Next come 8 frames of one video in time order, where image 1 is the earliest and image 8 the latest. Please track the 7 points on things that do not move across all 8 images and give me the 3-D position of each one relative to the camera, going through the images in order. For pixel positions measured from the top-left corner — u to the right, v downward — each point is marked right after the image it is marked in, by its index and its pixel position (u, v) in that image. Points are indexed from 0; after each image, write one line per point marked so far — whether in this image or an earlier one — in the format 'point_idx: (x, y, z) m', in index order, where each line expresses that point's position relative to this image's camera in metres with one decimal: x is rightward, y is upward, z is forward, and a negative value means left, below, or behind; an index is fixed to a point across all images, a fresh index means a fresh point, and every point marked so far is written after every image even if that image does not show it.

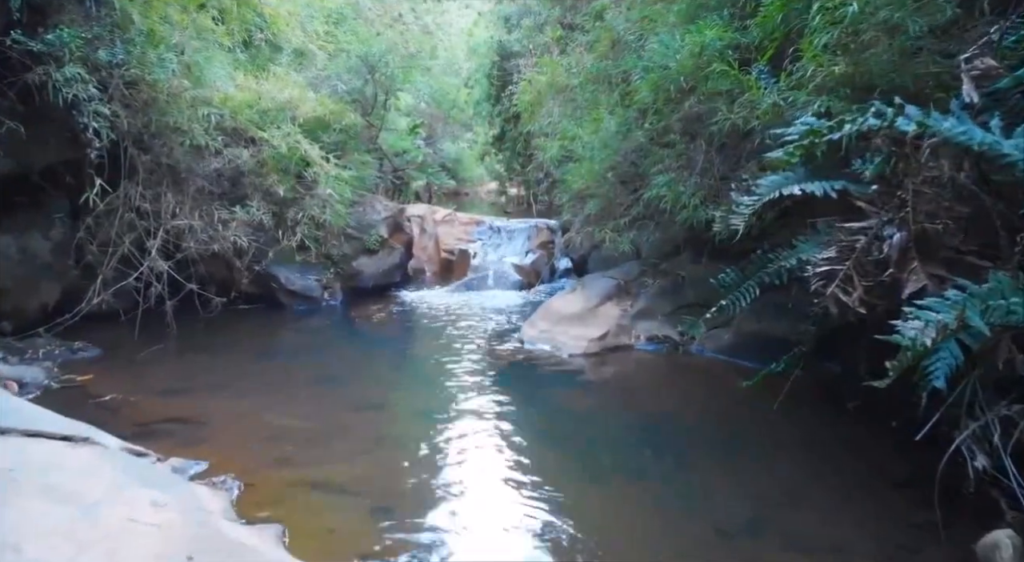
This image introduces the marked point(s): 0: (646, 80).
0: (+1.1, +1.7, +5.2) m
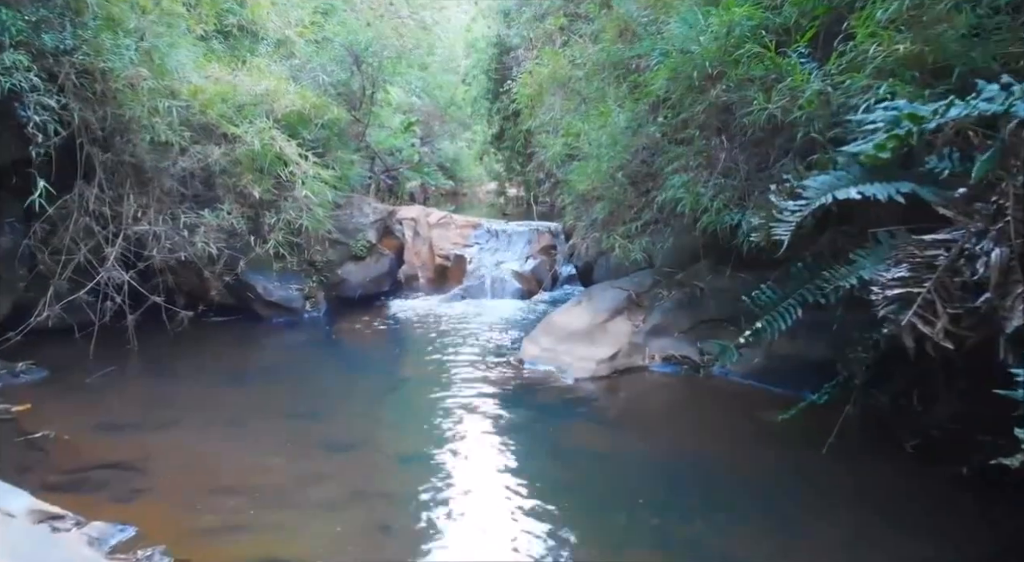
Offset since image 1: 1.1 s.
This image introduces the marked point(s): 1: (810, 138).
0: (+1.1, +1.6, +4.5) m
1: (+1.8, +0.8, +3.7) m
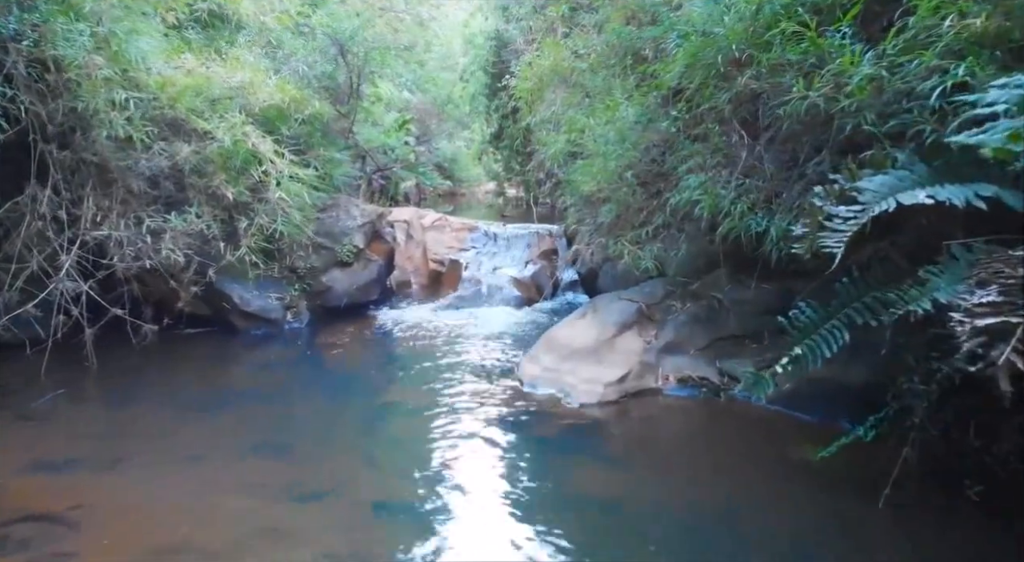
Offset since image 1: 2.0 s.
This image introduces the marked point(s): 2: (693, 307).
0: (+1.1, +1.5, +4.0) m
1: (+1.8, +0.8, +3.2) m
2: (+1.4, -0.2, +4.9) m
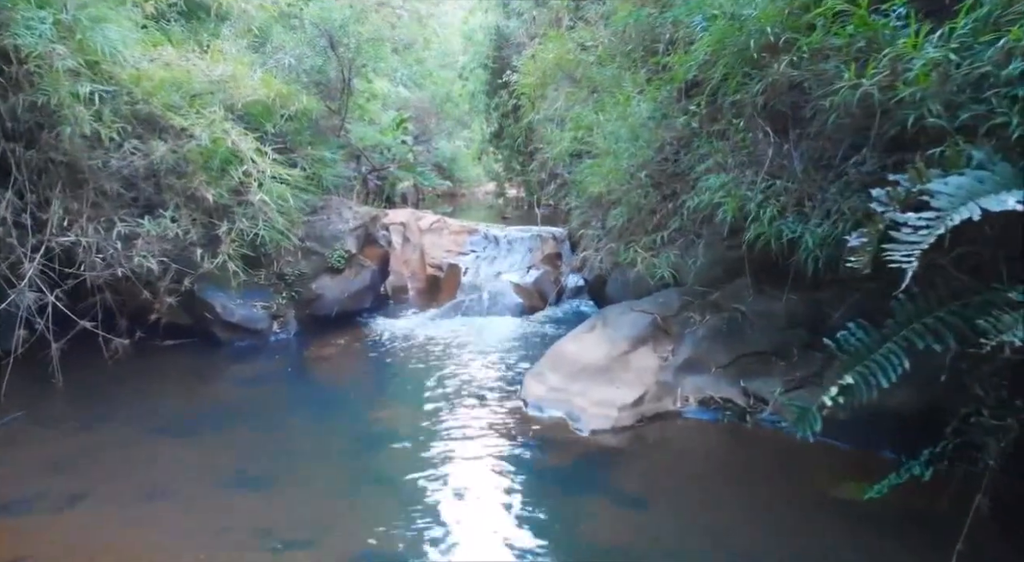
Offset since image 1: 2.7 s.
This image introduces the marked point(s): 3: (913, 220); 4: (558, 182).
0: (+1.1, +1.4, +3.6) m
1: (+1.8, +0.7, +2.7) m
2: (+1.4, -0.3, +4.5) m
3: (+1.4, +0.2, +2.1) m
4: (+0.6, +1.2, +7.7) m
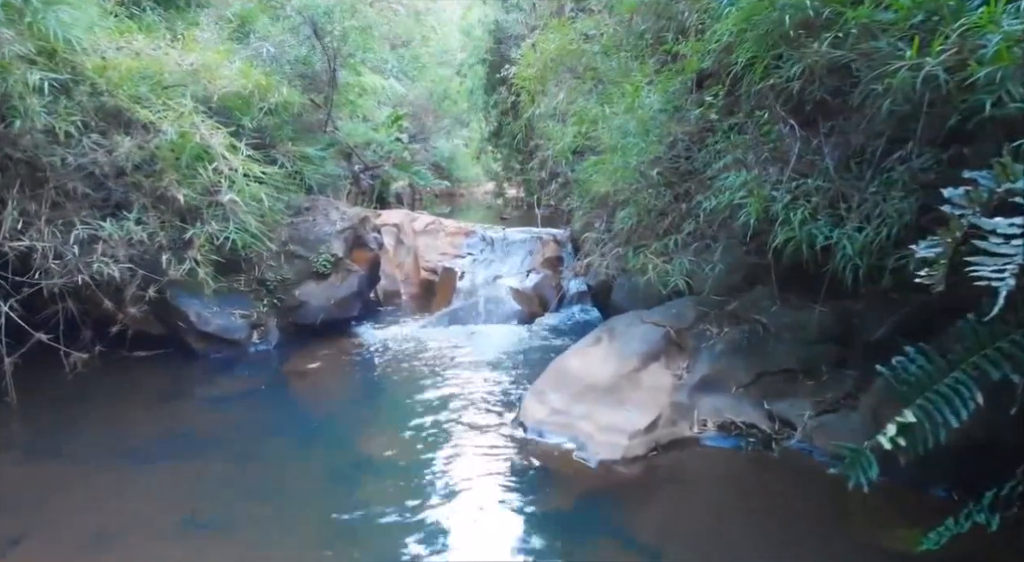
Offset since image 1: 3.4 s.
0: (+1.1, +1.3, +3.1) m
1: (+1.8, +0.6, +2.3) m
2: (+1.4, -0.3, +4.0) m
3: (+1.3, +0.1, +1.6) m
4: (+0.5, +1.1, +7.2) m
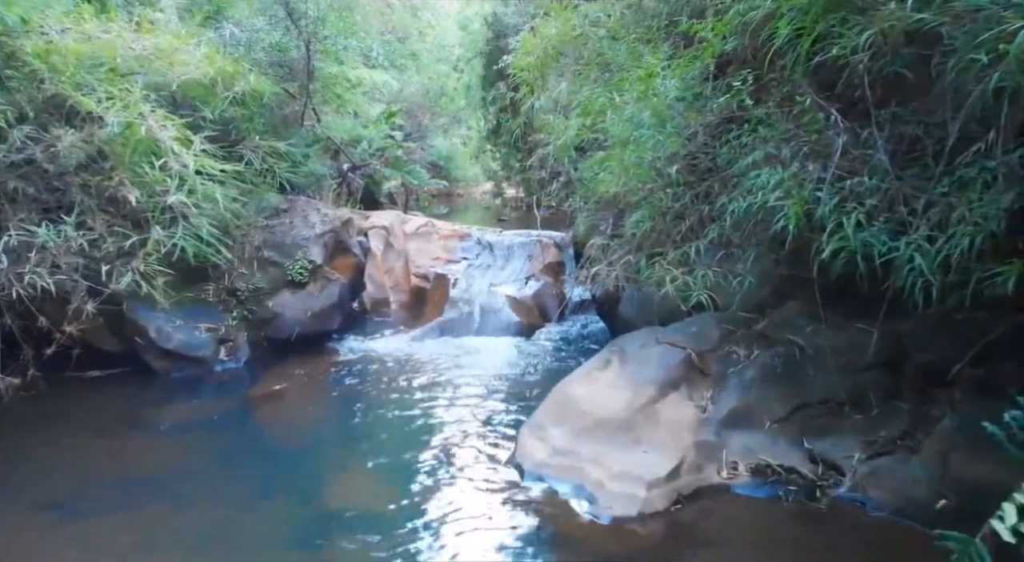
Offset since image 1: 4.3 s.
0: (+1.1, +1.2, +2.6) m
1: (+1.7, +0.5, +1.7) m
2: (+1.4, -0.4, +3.5) m
3: (+1.3, +0.1, +1.1) m
4: (+0.5, +1.1, +6.6) m
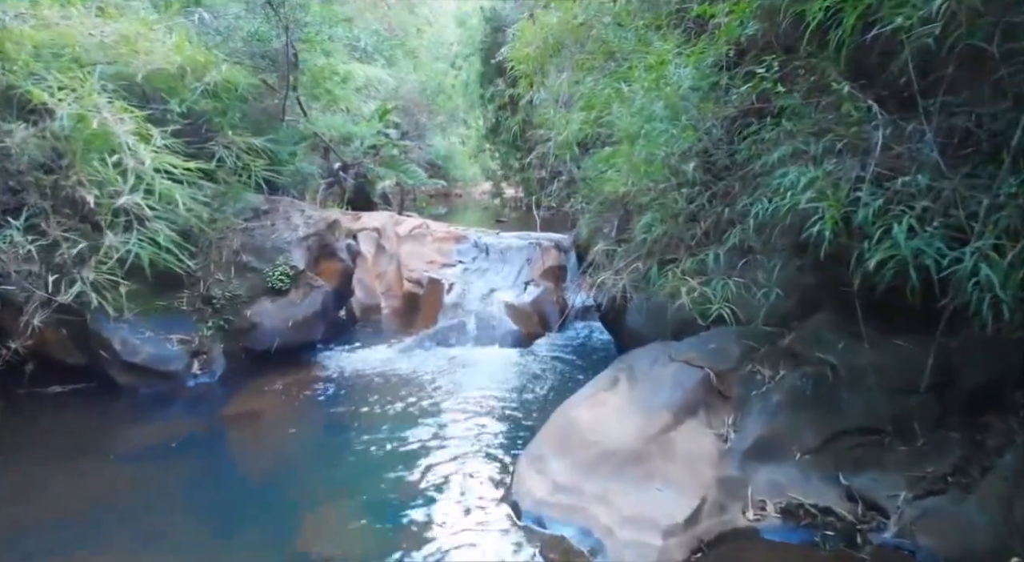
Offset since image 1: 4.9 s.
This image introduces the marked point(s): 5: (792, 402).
0: (+1.0, +1.2, +2.2) m
1: (+1.7, +0.5, +1.3) m
2: (+1.4, -0.5, +3.1) m
3: (+1.3, 0.0, +0.7) m
4: (+0.5, +1.0, +6.2) m
5: (+1.3, -0.6, +3.0) m
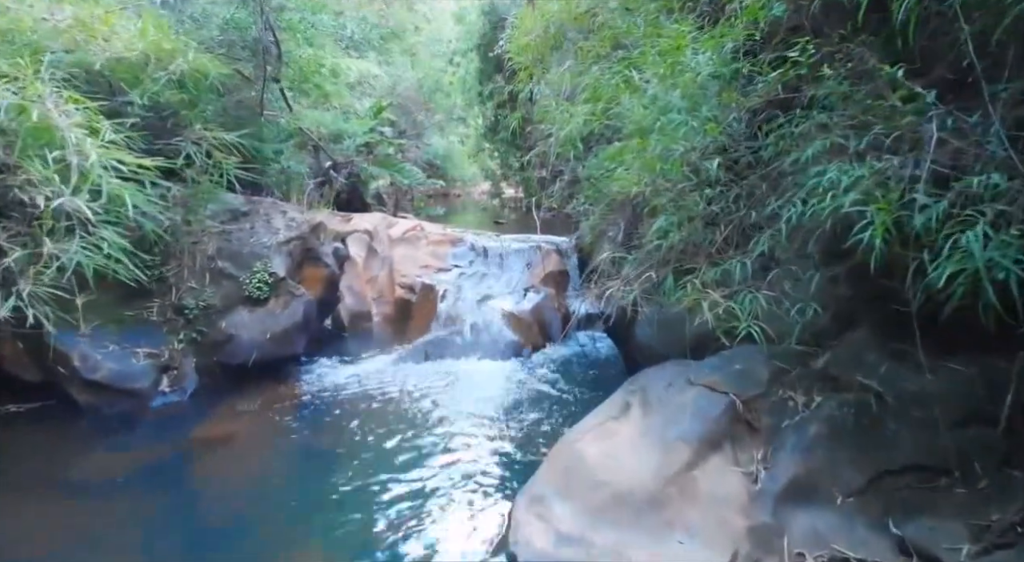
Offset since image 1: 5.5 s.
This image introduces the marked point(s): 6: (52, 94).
0: (+1.0, +1.1, +1.8) m
1: (+1.7, +0.4, +0.9) m
2: (+1.4, -0.5, +2.7) m
3: (+1.3, -0.1, +0.3) m
4: (+0.5, +0.9, +5.9) m
5: (+1.3, -0.6, +2.6) m
6: (-2.5, +1.0, +3.6) m
